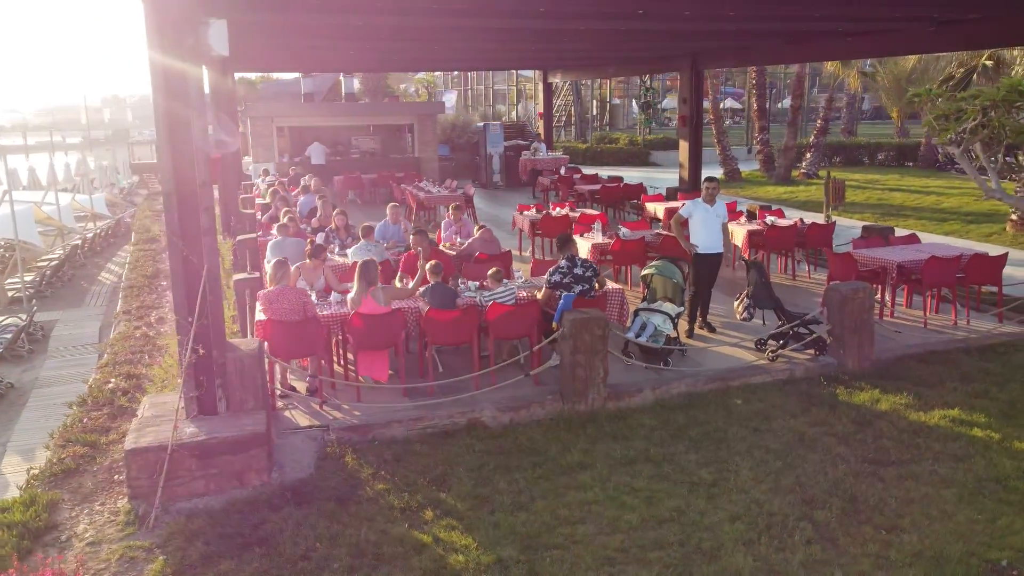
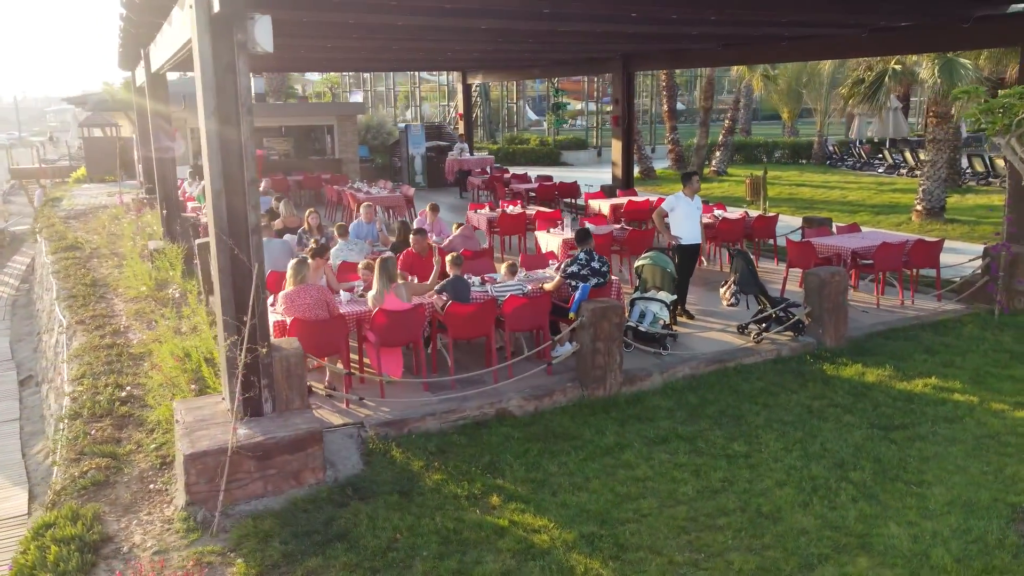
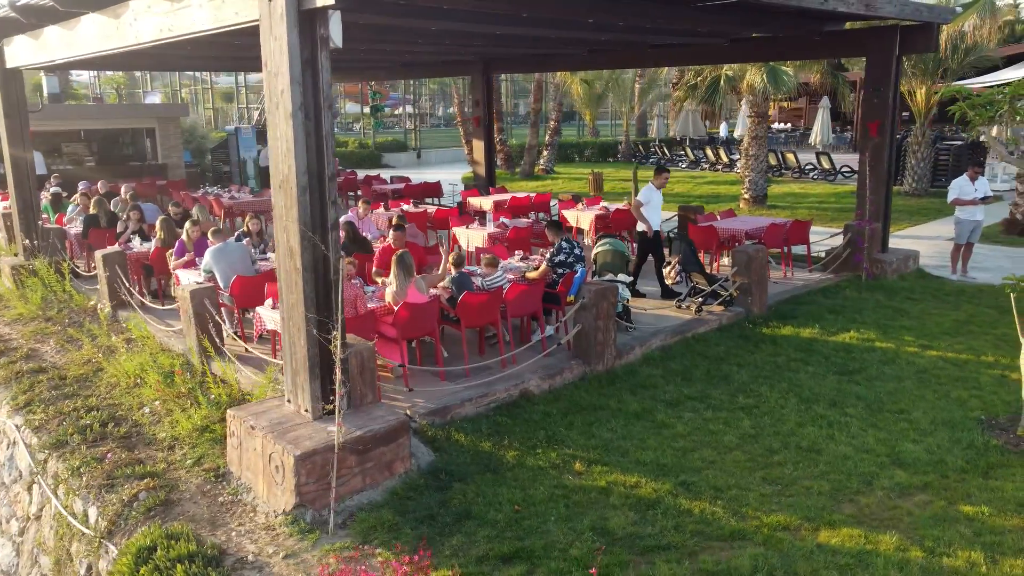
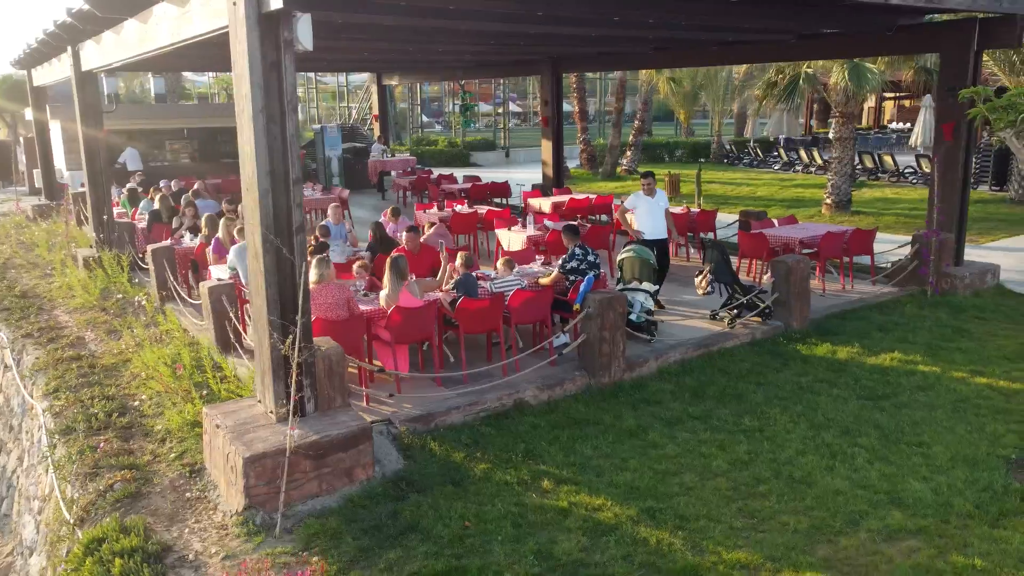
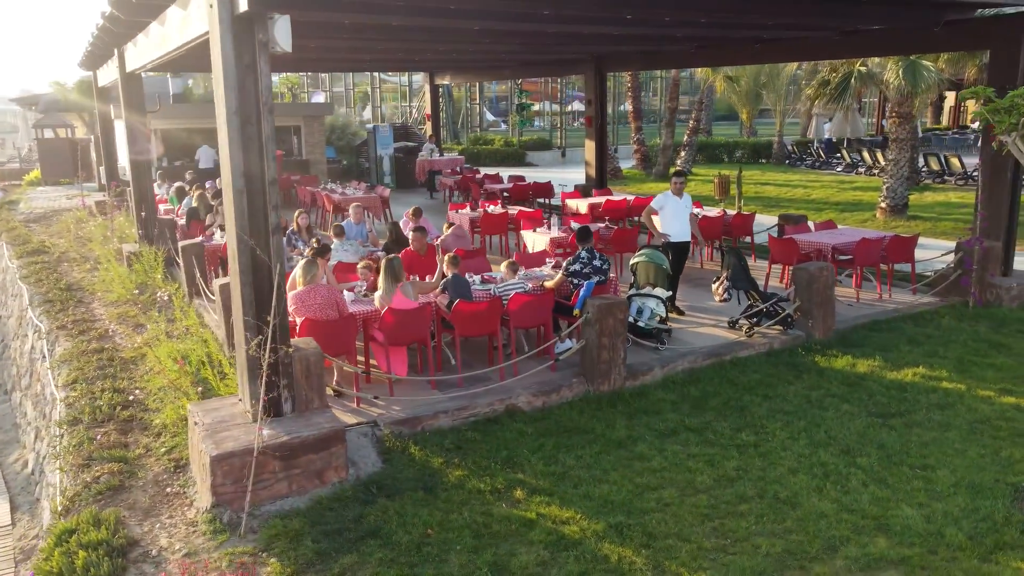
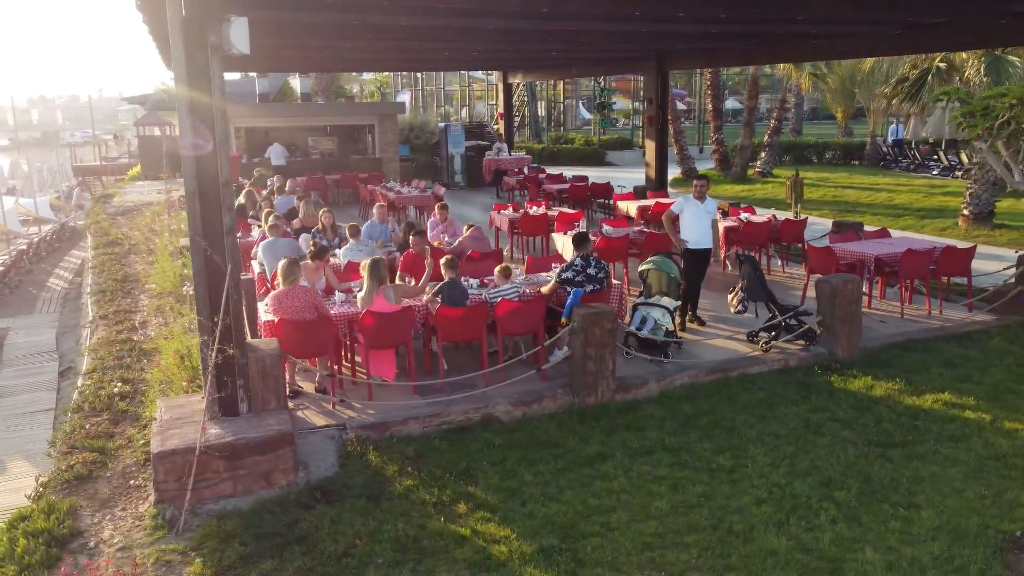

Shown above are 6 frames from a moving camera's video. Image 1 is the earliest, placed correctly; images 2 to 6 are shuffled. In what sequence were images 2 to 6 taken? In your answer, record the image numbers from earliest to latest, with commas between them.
6, 2, 5, 4, 3
